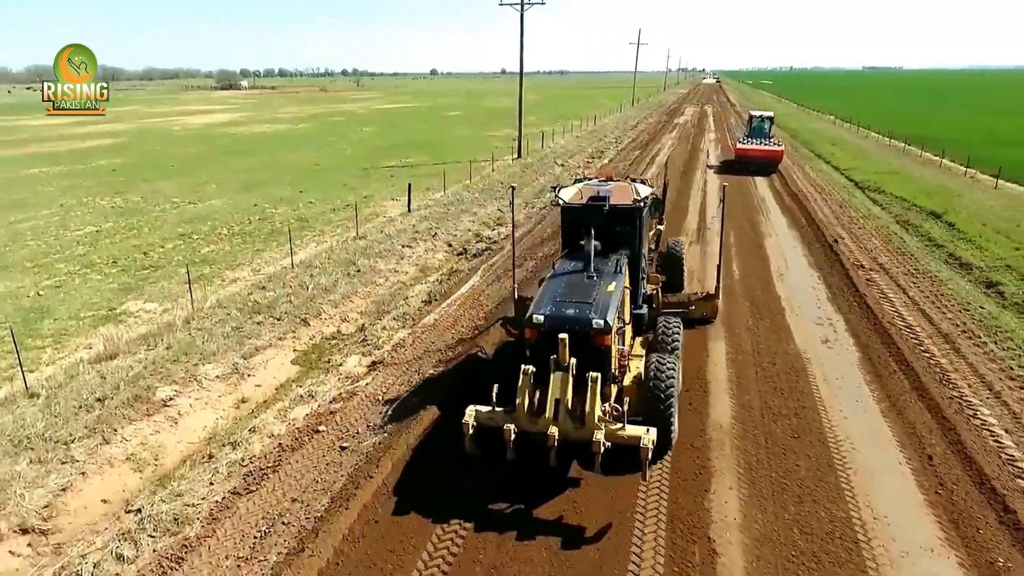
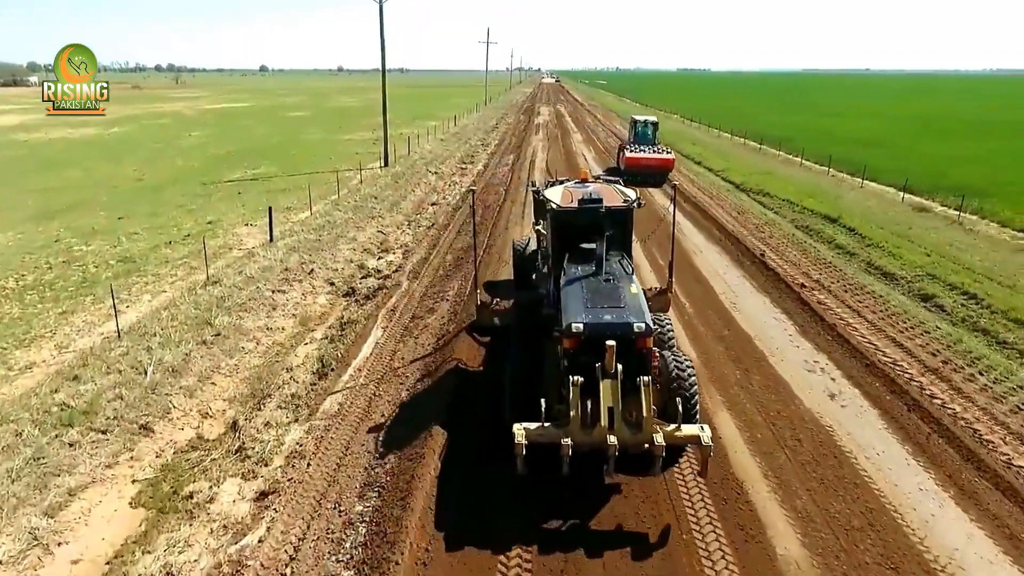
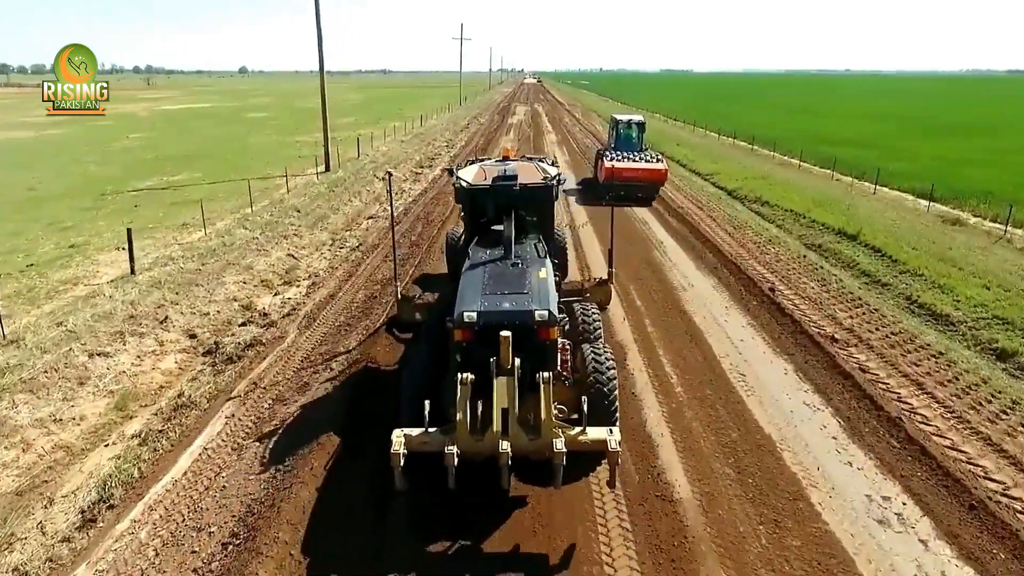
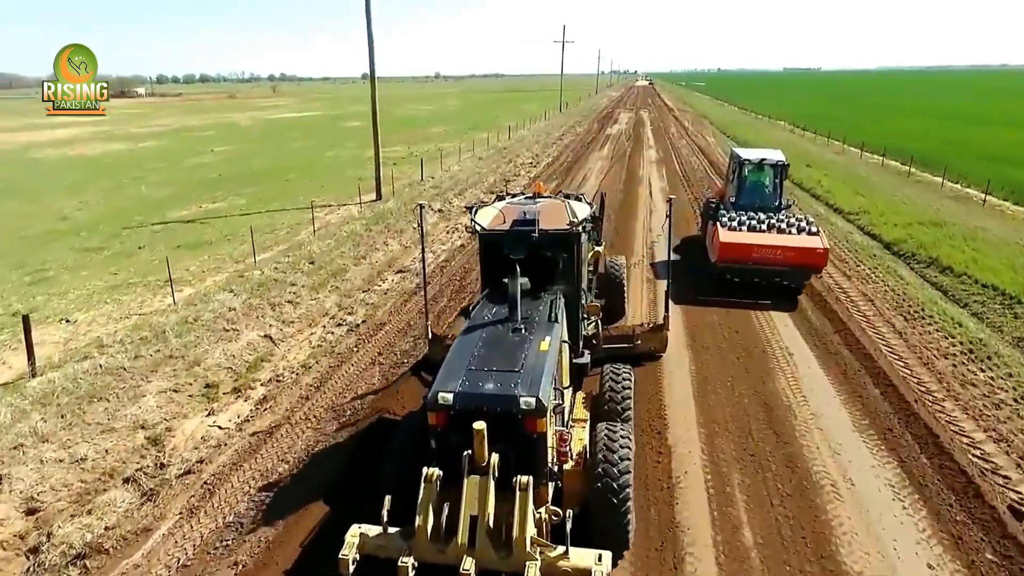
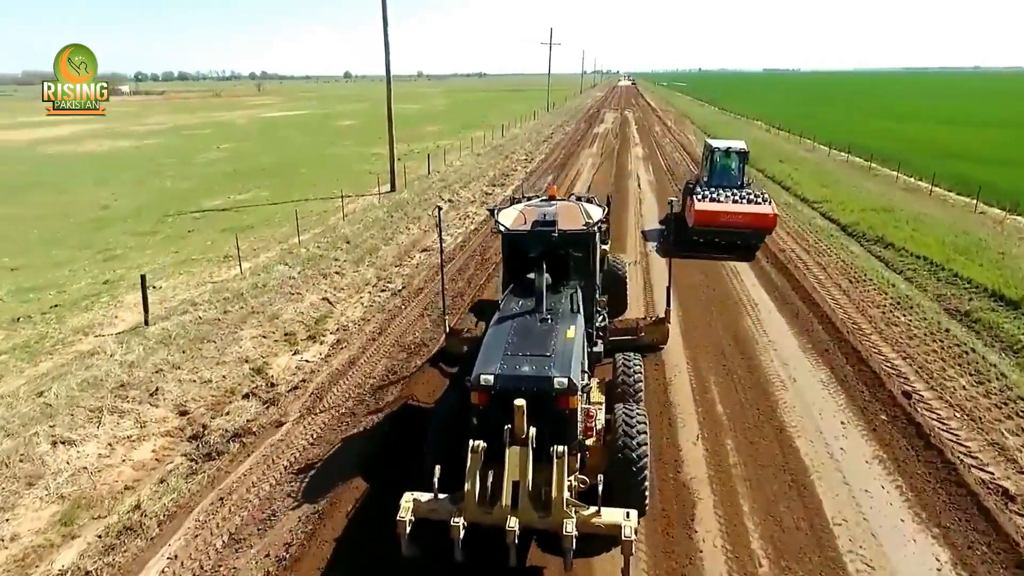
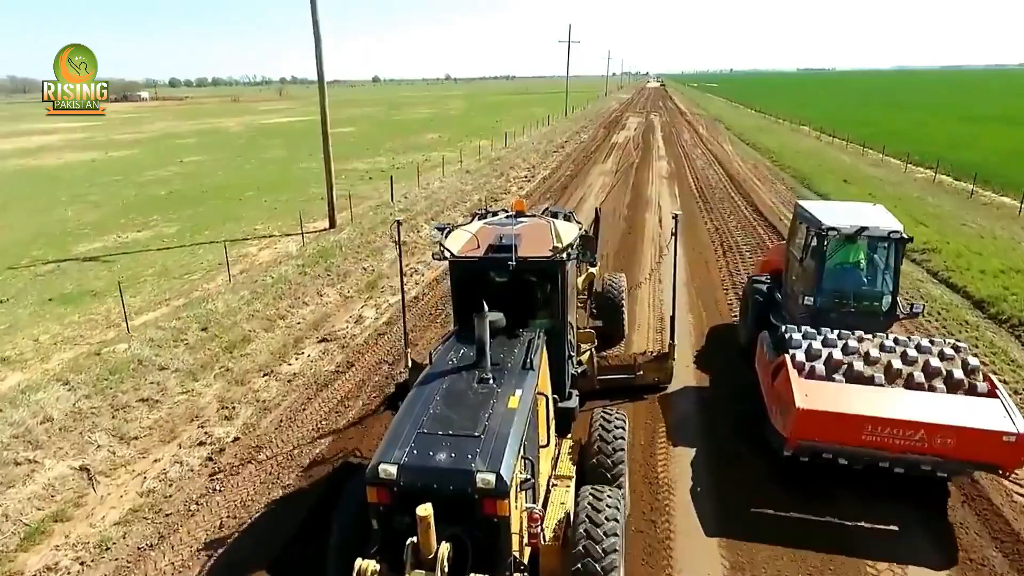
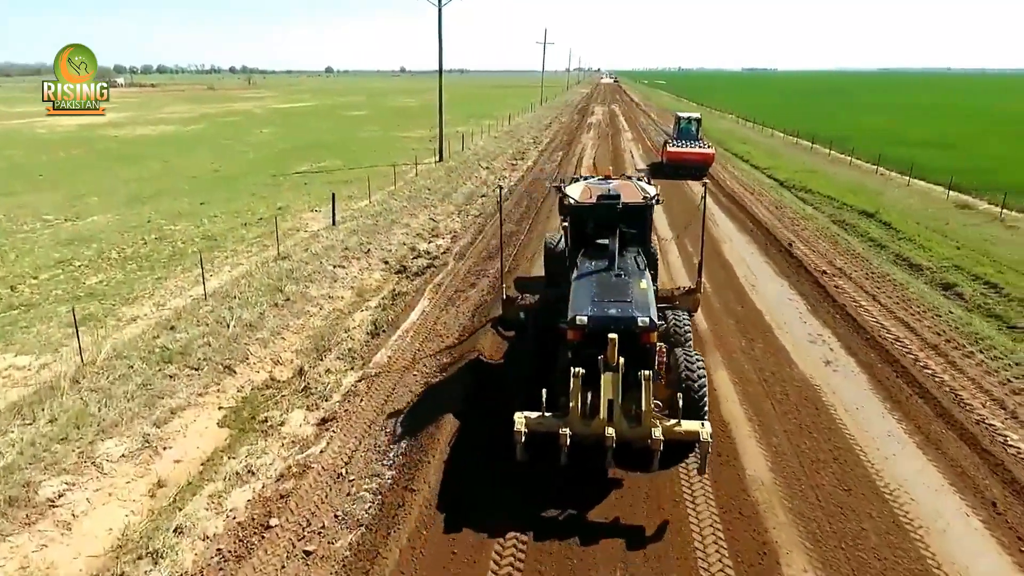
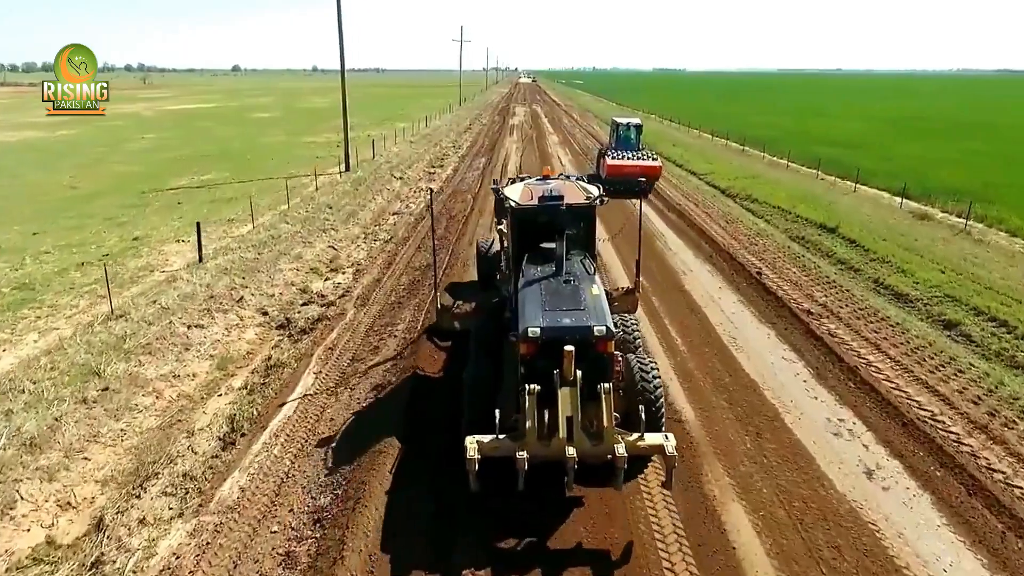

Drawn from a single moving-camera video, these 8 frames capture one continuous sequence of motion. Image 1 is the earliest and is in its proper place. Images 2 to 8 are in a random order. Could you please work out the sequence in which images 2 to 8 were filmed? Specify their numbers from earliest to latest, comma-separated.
7, 2, 8, 3, 5, 4, 6
